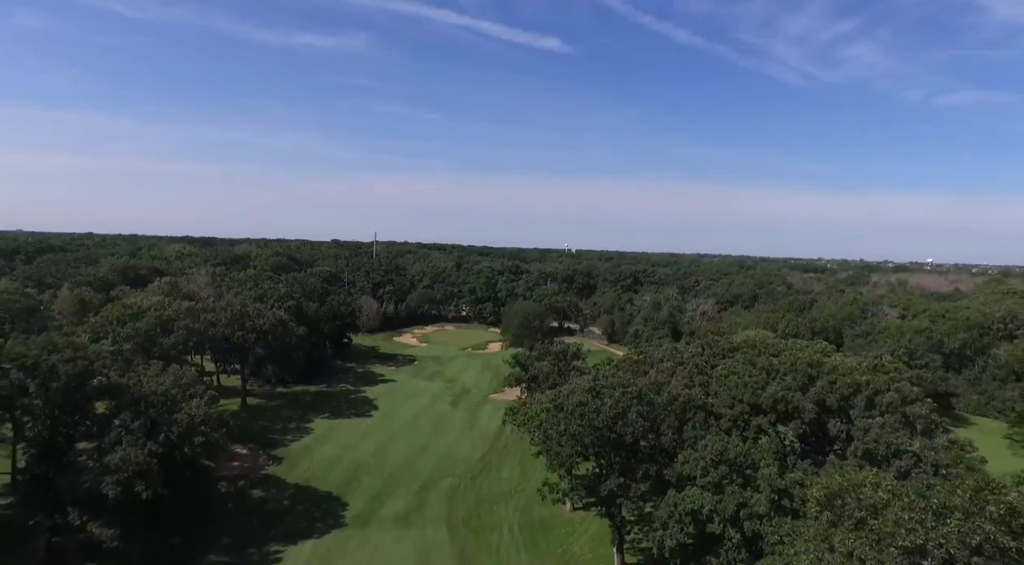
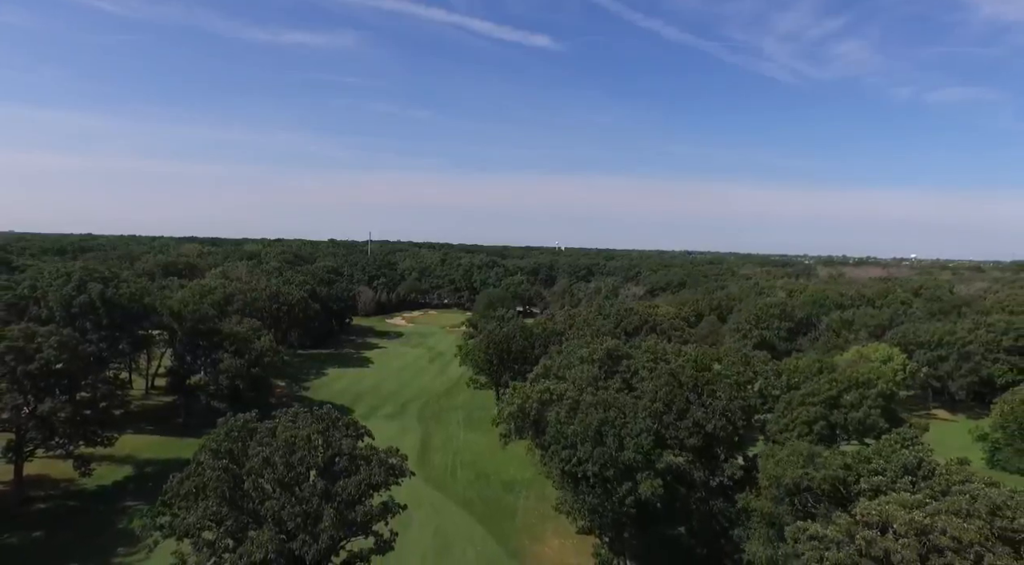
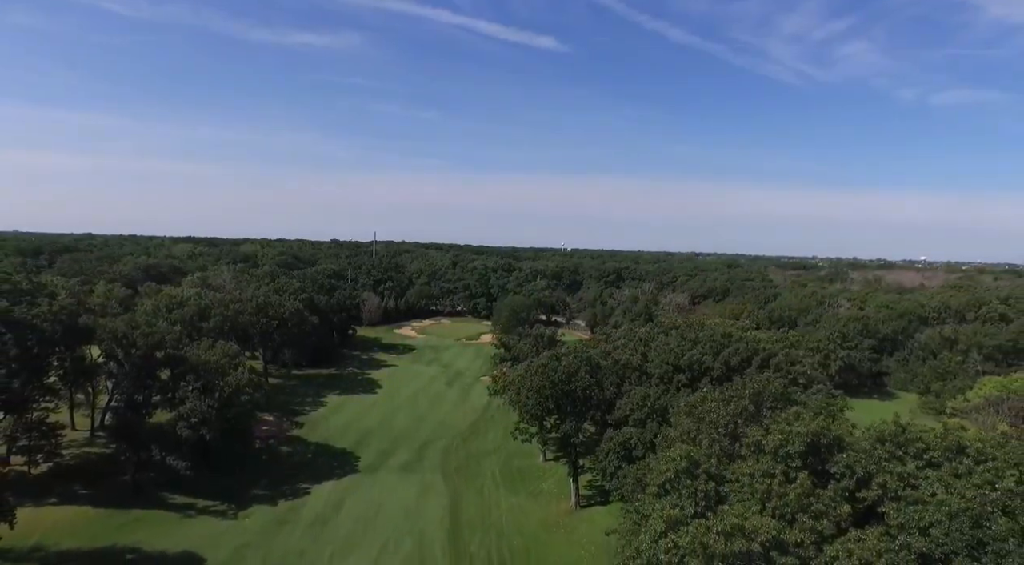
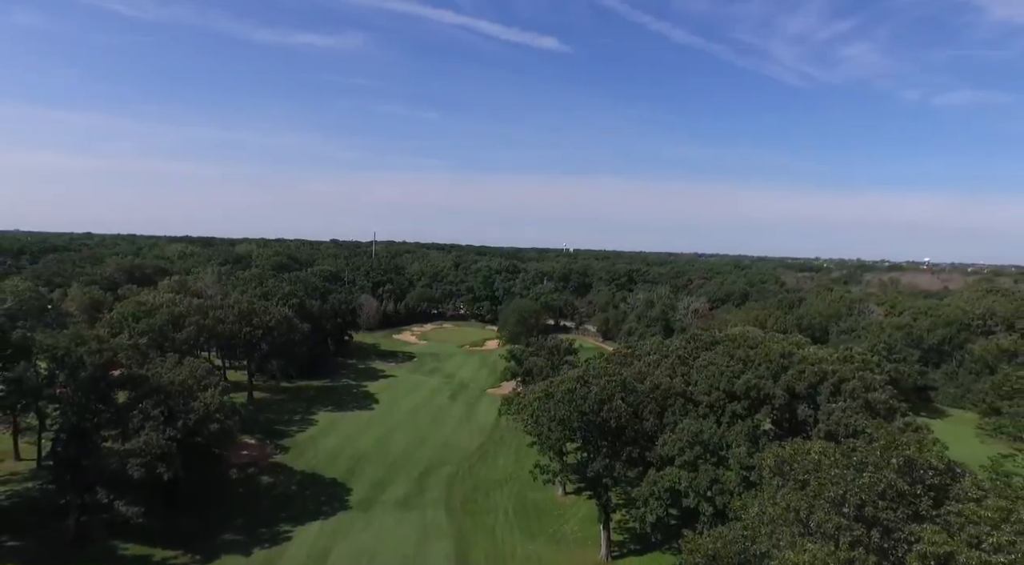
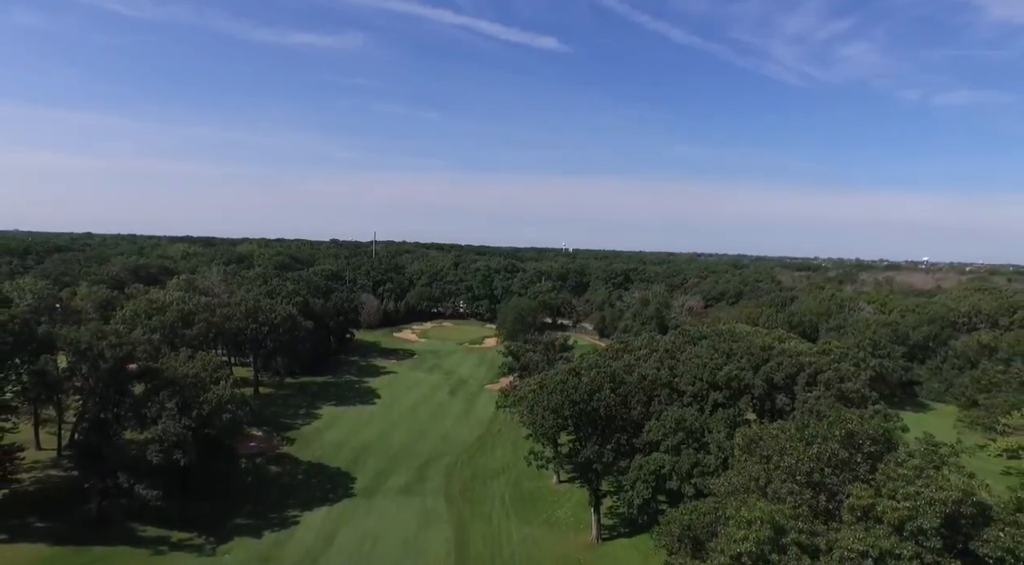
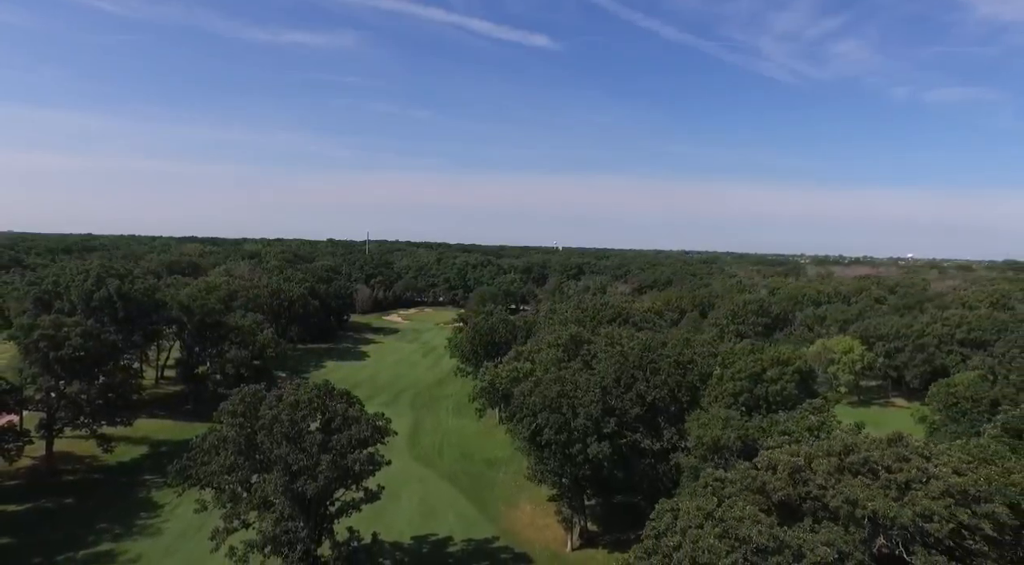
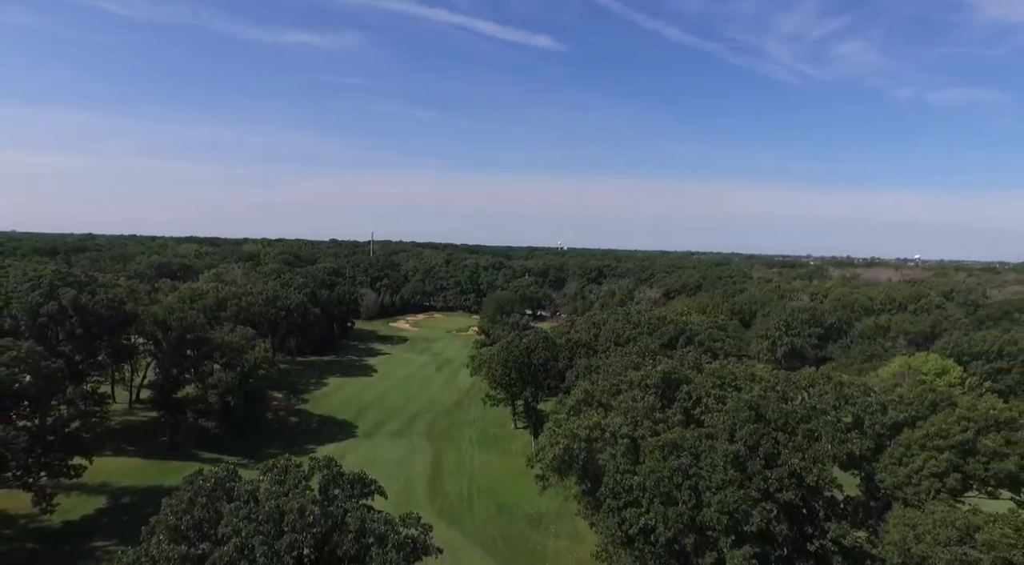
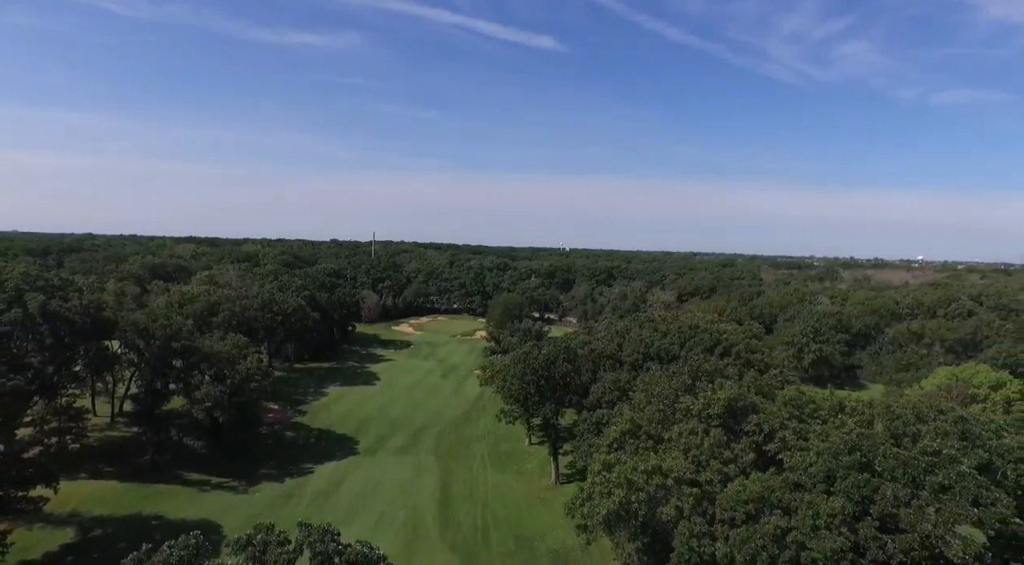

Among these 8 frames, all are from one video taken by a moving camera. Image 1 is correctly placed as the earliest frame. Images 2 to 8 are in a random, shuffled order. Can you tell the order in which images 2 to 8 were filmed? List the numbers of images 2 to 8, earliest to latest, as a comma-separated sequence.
4, 5, 3, 8, 7, 2, 6
